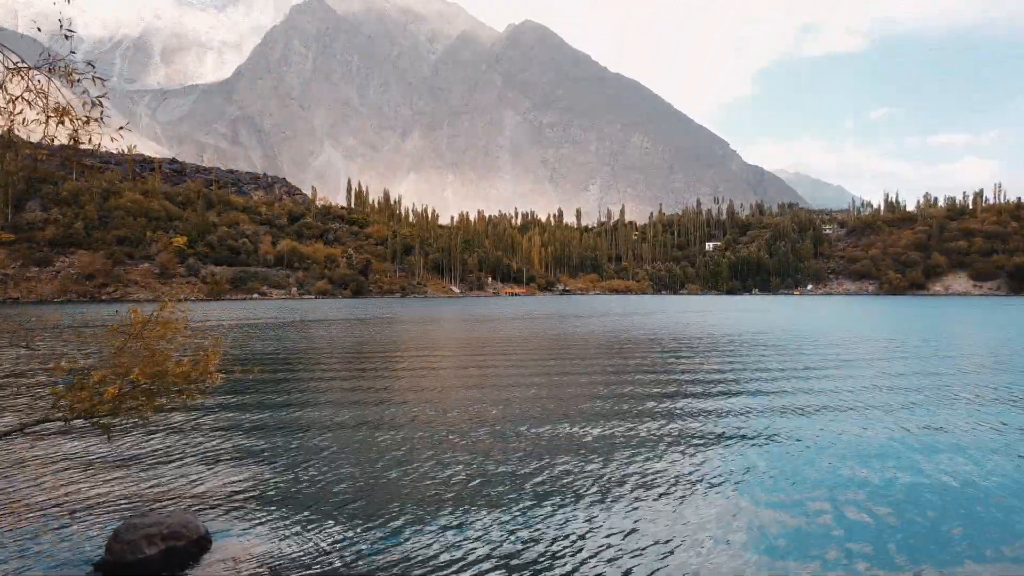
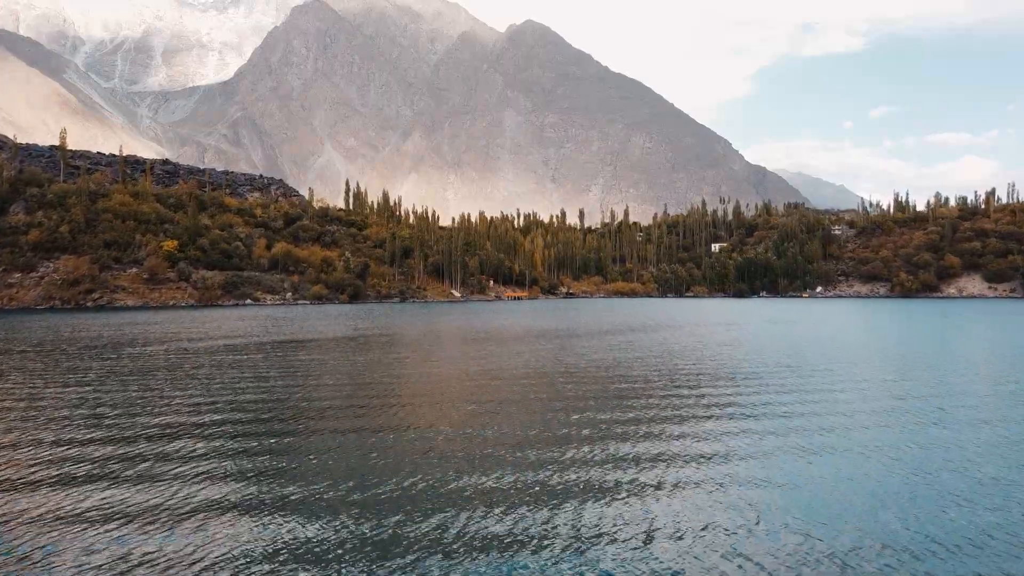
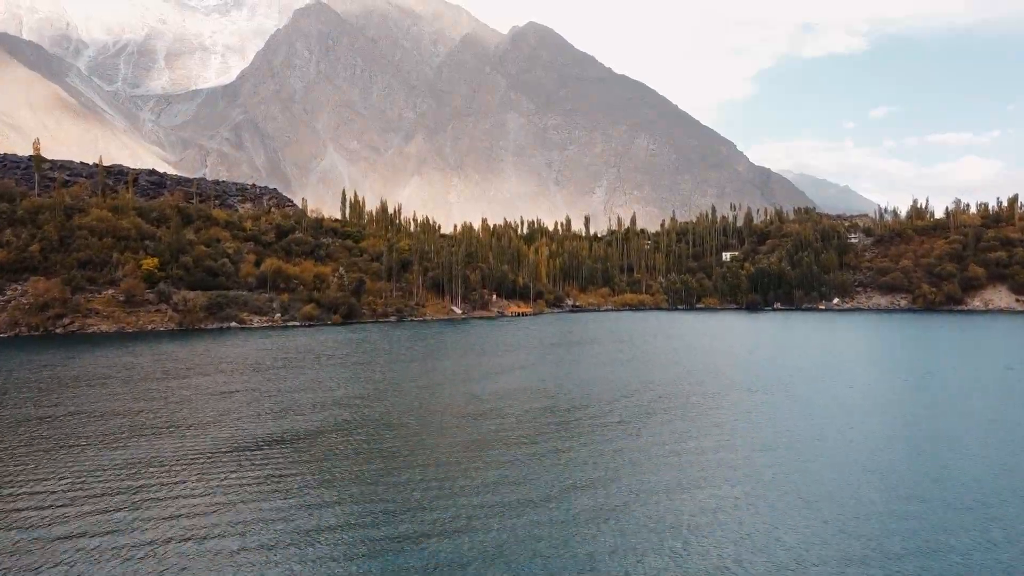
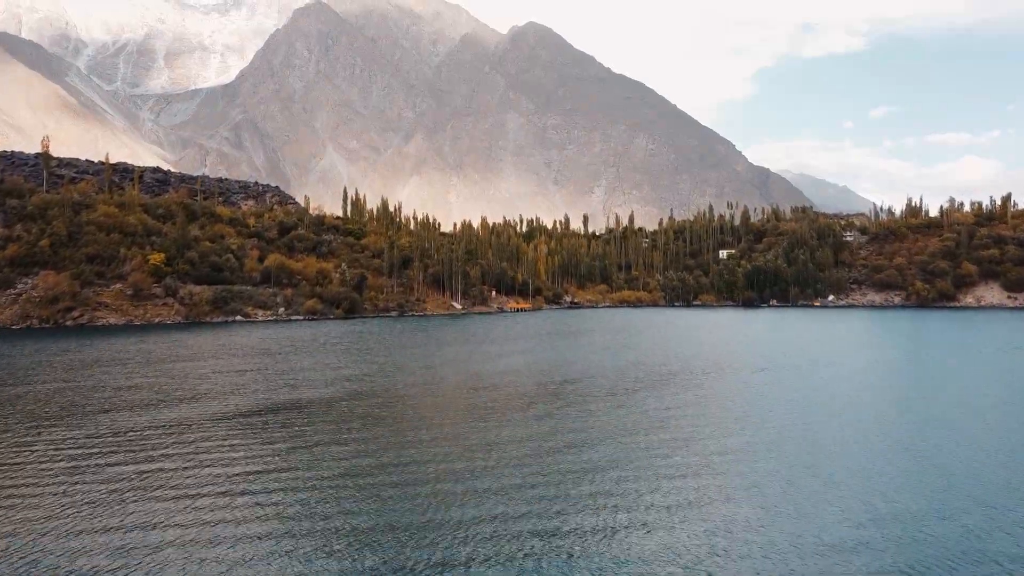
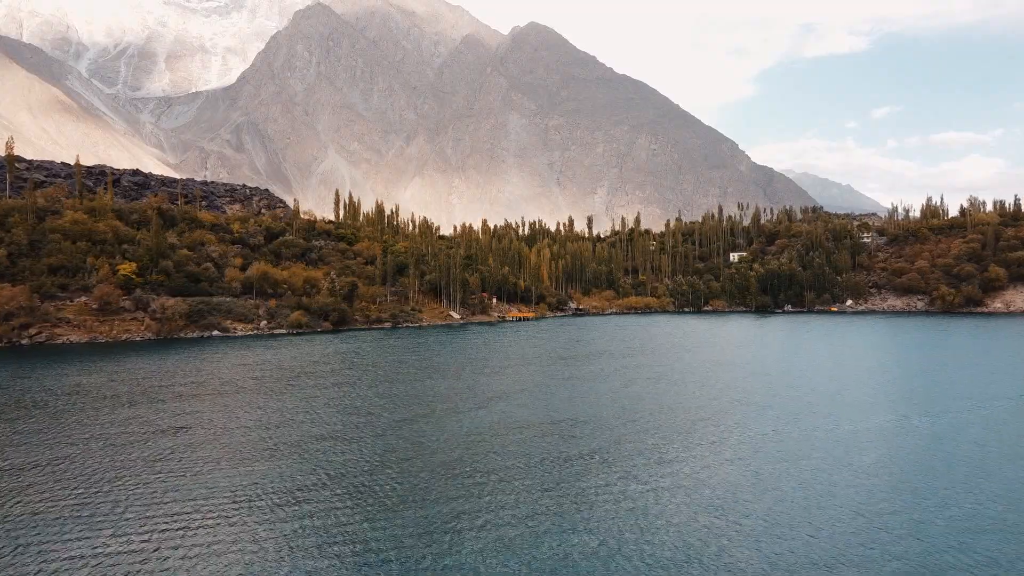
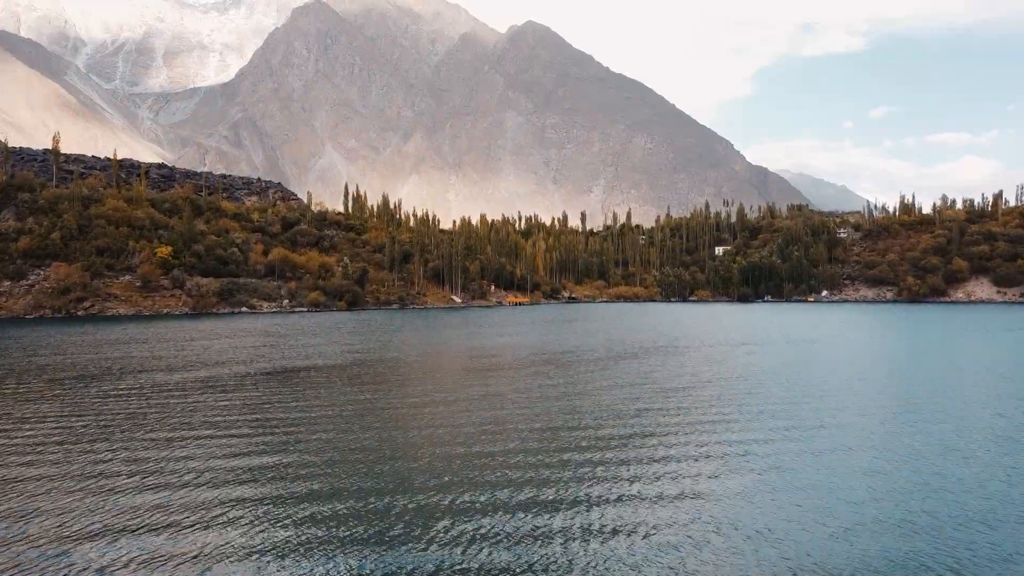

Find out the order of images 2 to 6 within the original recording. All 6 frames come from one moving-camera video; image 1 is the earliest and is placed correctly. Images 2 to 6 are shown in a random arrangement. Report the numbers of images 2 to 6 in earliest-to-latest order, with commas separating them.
2, 6, 4, 3, 5
